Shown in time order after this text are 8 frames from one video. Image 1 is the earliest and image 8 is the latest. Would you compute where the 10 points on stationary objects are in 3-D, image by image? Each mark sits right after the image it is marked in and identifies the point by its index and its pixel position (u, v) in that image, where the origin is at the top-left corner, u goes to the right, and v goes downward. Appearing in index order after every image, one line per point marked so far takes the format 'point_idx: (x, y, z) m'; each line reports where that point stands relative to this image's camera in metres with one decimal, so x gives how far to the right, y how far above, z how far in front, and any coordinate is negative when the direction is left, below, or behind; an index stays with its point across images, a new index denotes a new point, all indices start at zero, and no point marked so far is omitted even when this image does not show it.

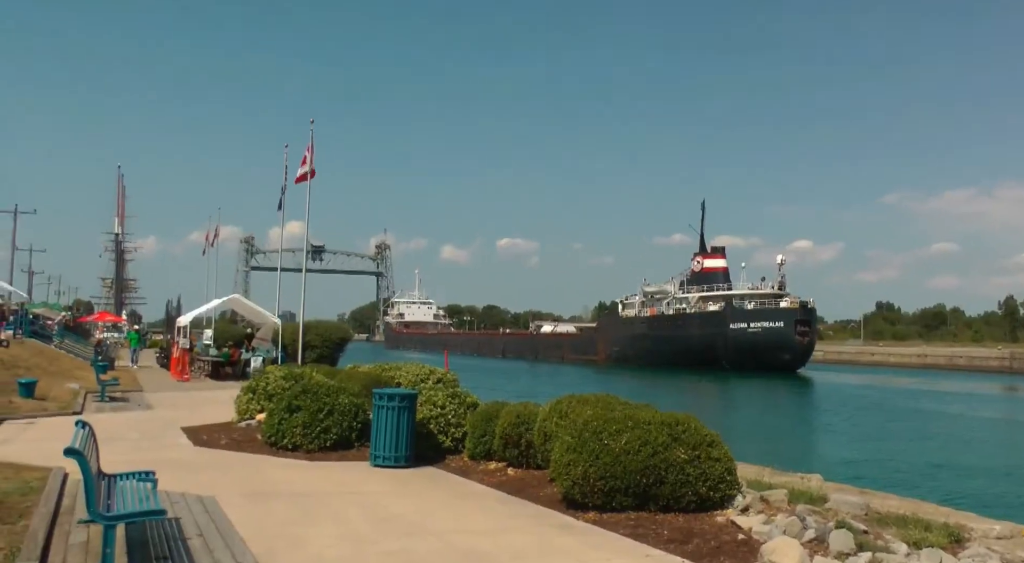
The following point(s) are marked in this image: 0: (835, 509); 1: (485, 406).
0: (+3.9, -2.8, +10.2) m
1: (-0.4, -1.8, +12.0) m
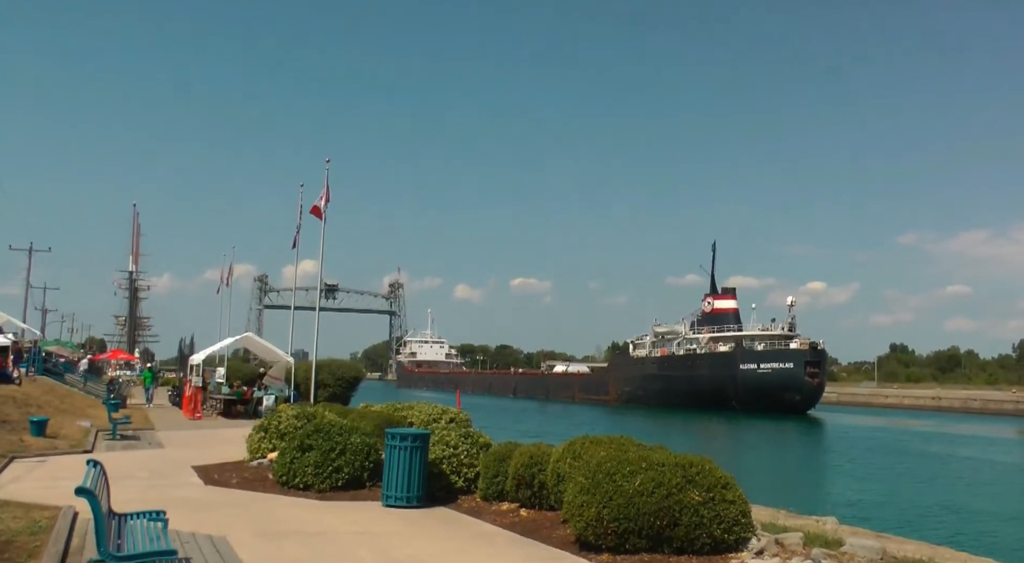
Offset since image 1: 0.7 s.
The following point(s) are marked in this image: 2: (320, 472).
0: (+4.1, -3.3, +10.1) m
1: (-0.3, -2.3, +11.9) m
2: (-2.7, -2.7, +11.9) m
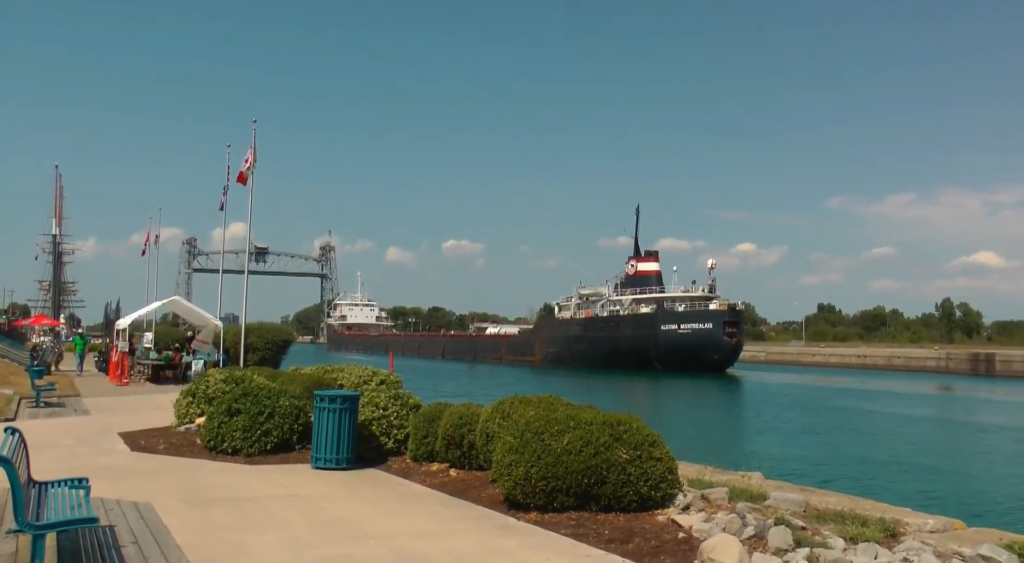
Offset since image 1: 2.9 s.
0: (+3.2, -2.8, +10.3) m
1: (-1.2, -1.8, +11.9) m
2: (-3.7, -2.2, +11.7) m
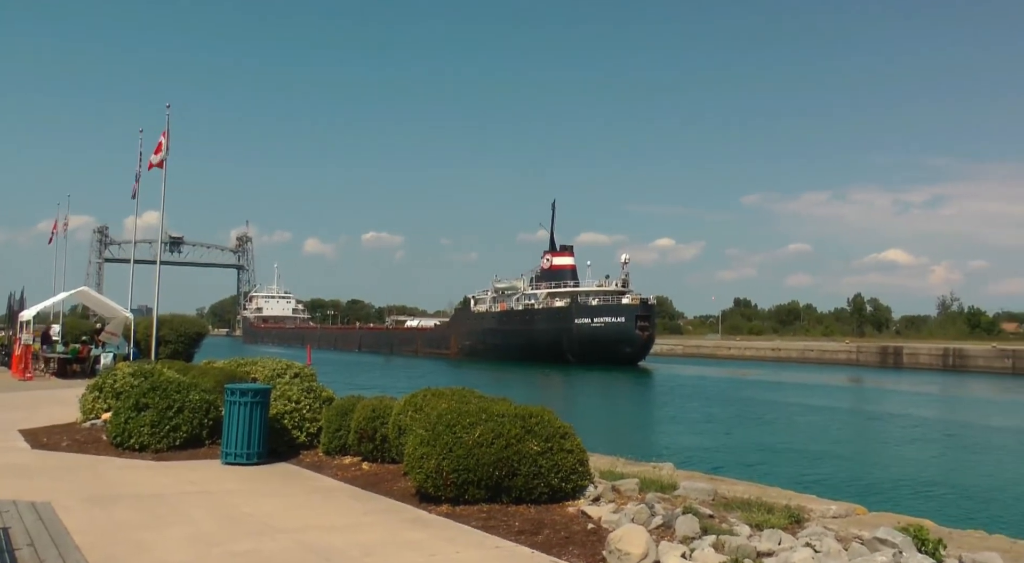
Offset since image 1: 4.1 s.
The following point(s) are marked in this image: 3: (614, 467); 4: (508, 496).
0: (+2.1, -2.7, +10.5) m
1: (-2.4, -1.7, +11.7) m
2: (-4.8, -2.0, +11.4) m
3: (+1.4, -2.7, +12.1) m
4: (-0.1, -2.6, +10.1) m
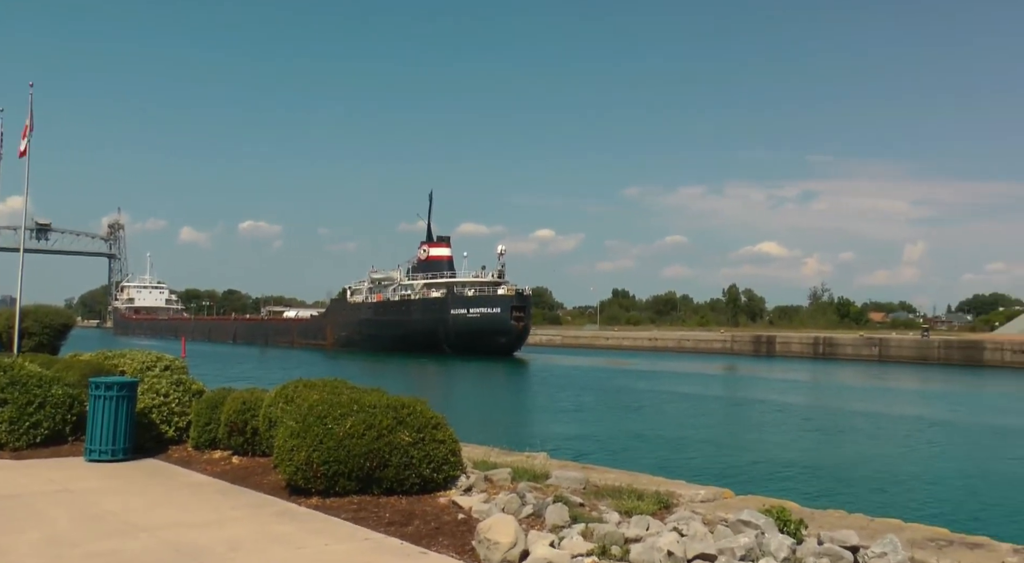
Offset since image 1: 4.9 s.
0: (+0.5, -2.6, +10.7) m
1: (-4.0, -1.5, +11.5) m
2: (-6.4, -1.9, +10.9) m
3: (-0.4, -2.6, +12.2) m
4: (-1.6, -2.5, +10.1) m
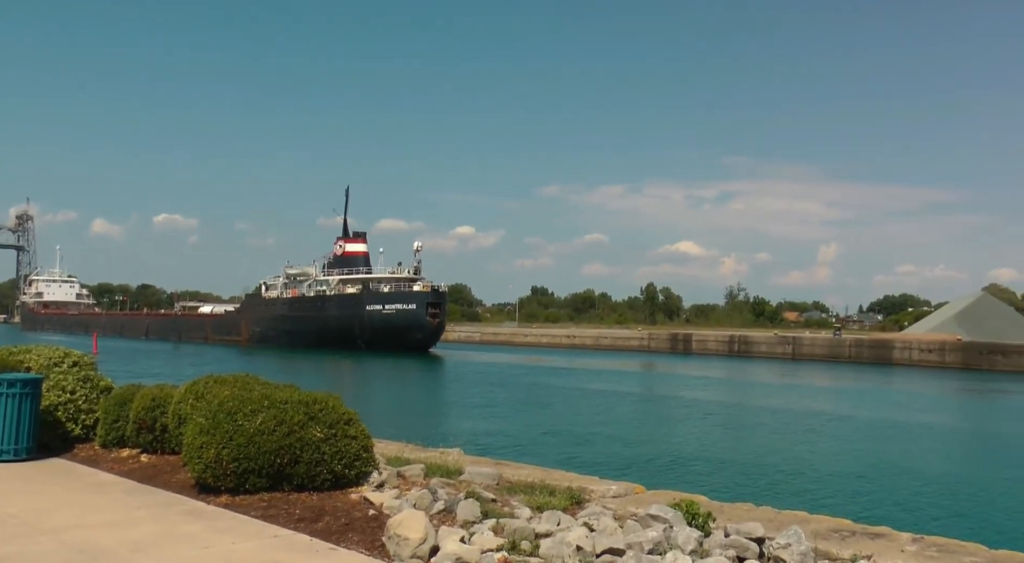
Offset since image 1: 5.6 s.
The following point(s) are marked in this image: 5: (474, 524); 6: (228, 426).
0: (-0.6, -2.5, +10.8) m
1: (-5.2, -1.5, +11.3) m
2: (-7.5, -1.8, +10.6) m
3: (-1.6, -2.5, +12.3) m
4: (-2.6, -2.4, +10.1) m
5: (-0.4, -2.8, +9.8) m
6: (-3.3, -1.7, +9.9) m
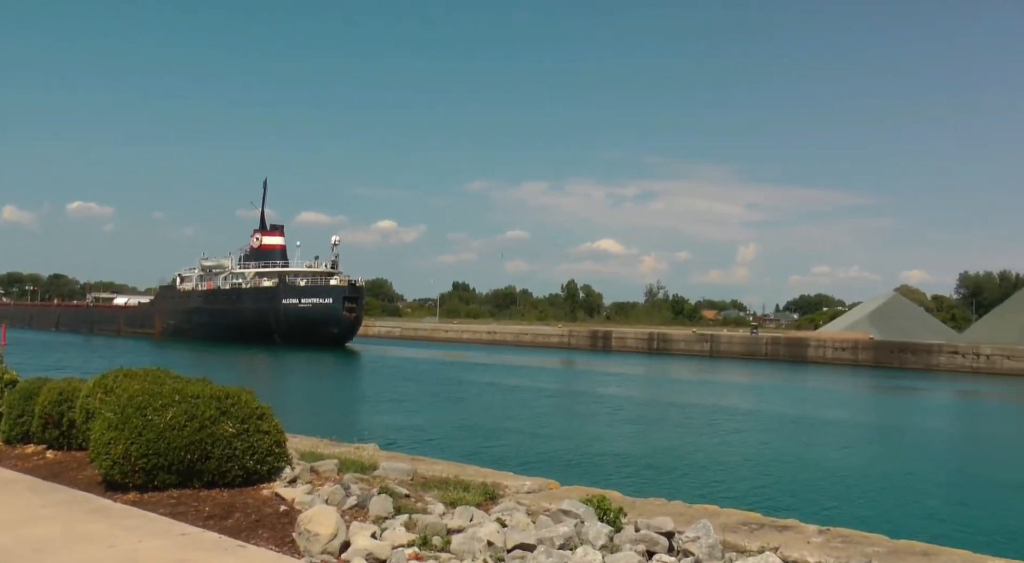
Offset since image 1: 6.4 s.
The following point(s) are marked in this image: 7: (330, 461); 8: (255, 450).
0: (-1.7, -2.5, +10.9) m
1: (-6.3, -1.3, +11.1) m
2: (-8.6, -1.7, +10.2) m
3: (-2.8, -2.4, +12.3) m
4: (-3.7, -2.4, +10.0) m
5: (-1.5, -2.8, +9.9) m
6: (-4.3, -1.6, +9.8) m
7: (-2.4, -2.4, +11.2) m
8: (-3.1, -2.1, +10.2) m
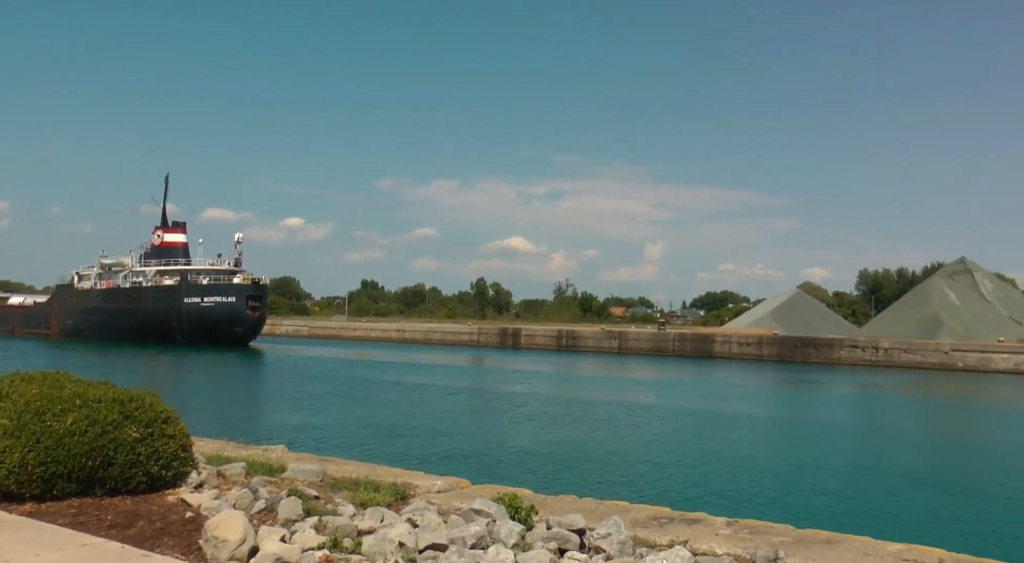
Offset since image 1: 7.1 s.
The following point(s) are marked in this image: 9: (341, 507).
0: (-2.8, -2.5, +10.8) m
1: (-7.4, -1.3, +10.5) m
2: (-9.6, -1.7, +9.5) m
3: (-4.0, -2.4, +12.1) m
4: (-4.7, -2.4, +9.8) m
5: (-2.5, -2.8, +9.9) m
6: (-5.4, -1.6, +9.4) m
7: (-3.5, -2.4, +11.1) m
8: (-4.2, -2.1, +10.0) m
9: (-2.1, -2.8, +10.6) m
